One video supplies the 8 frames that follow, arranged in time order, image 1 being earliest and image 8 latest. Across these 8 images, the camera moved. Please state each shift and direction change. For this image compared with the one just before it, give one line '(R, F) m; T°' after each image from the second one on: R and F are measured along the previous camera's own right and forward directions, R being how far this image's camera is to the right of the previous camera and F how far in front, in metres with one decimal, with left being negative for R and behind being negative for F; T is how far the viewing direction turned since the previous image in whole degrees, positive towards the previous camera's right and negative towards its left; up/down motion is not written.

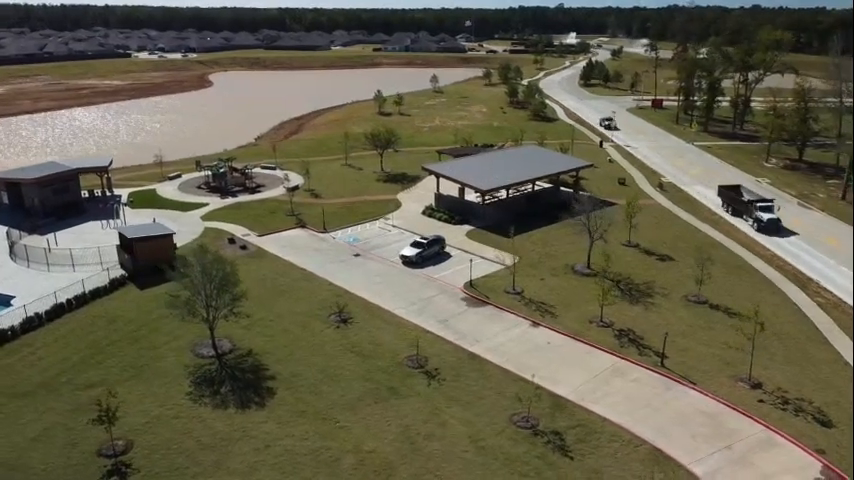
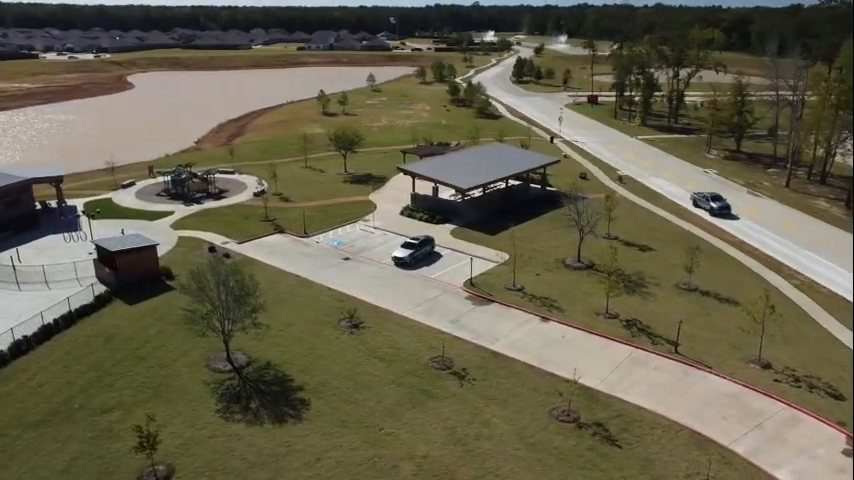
(-3.4, +0.3) m; +7°
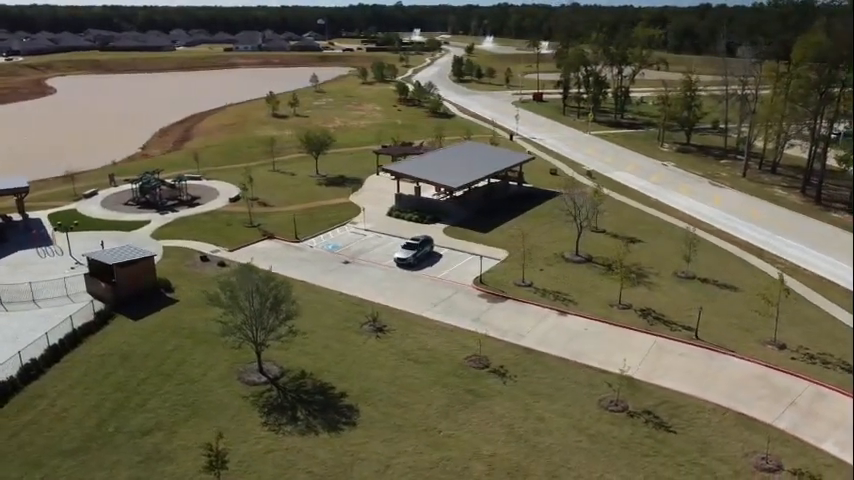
(-3.6, +0.3) m; +6°
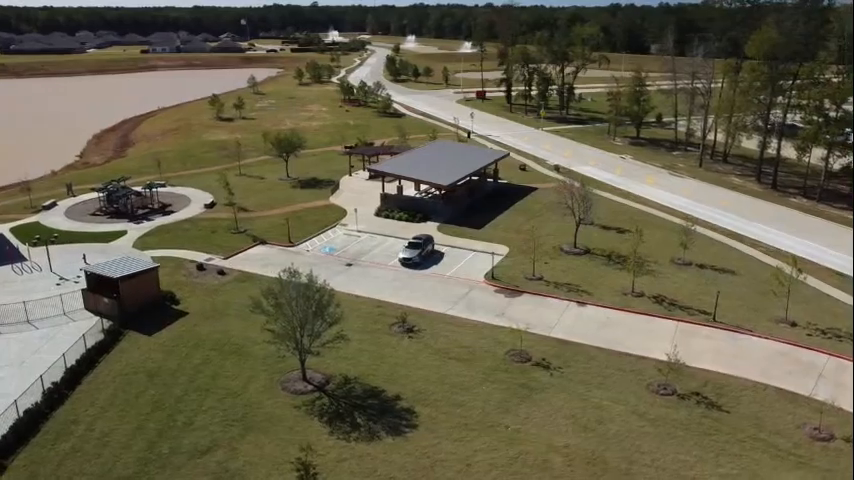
(-3.9, +0.4) m; +7°
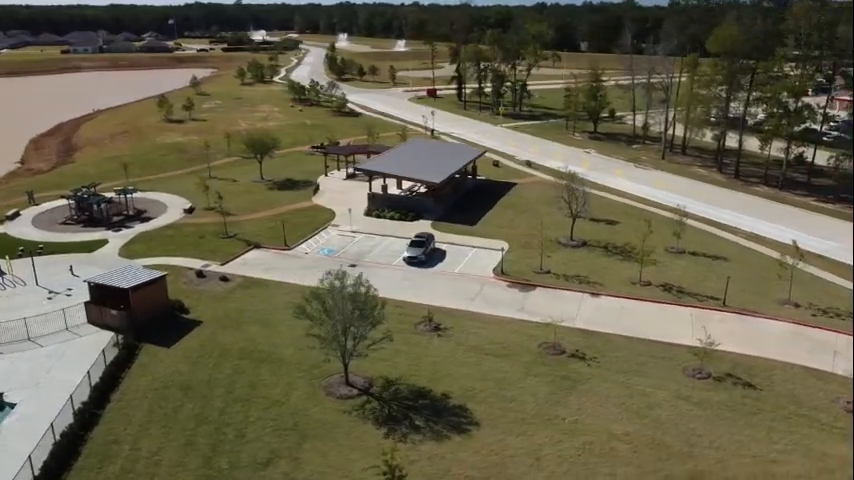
(-3.5, +0.3) m; +6°
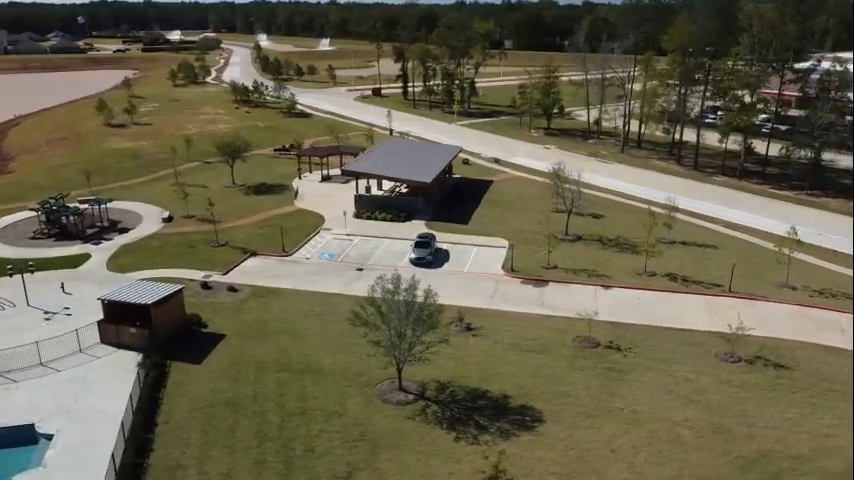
(-3.9, +0.4) m; +7°
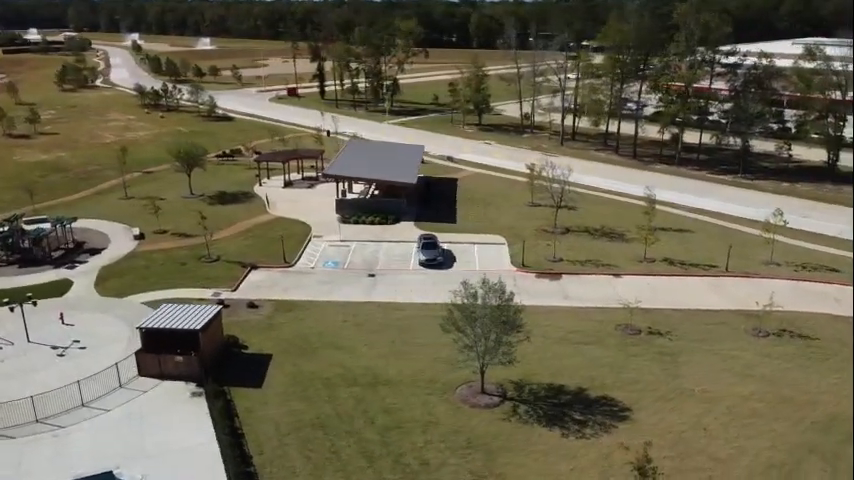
(-5.8, +0.6) m; +10°
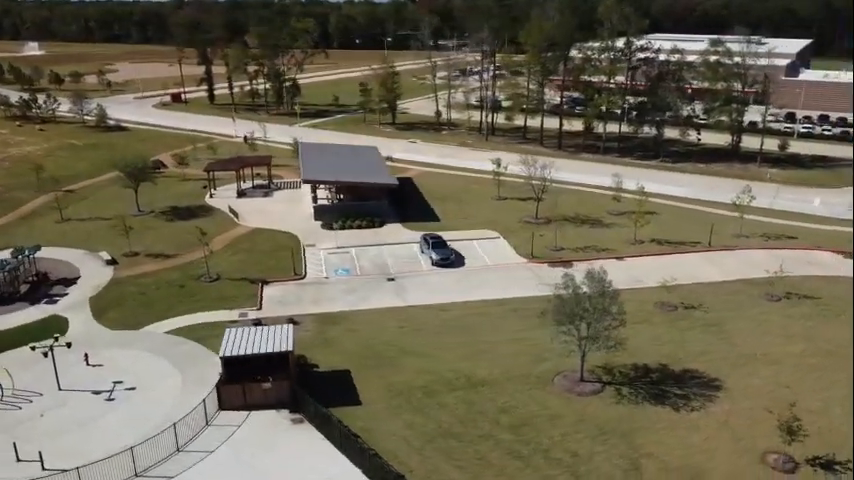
(-7.3, +1.1) m; +13°
